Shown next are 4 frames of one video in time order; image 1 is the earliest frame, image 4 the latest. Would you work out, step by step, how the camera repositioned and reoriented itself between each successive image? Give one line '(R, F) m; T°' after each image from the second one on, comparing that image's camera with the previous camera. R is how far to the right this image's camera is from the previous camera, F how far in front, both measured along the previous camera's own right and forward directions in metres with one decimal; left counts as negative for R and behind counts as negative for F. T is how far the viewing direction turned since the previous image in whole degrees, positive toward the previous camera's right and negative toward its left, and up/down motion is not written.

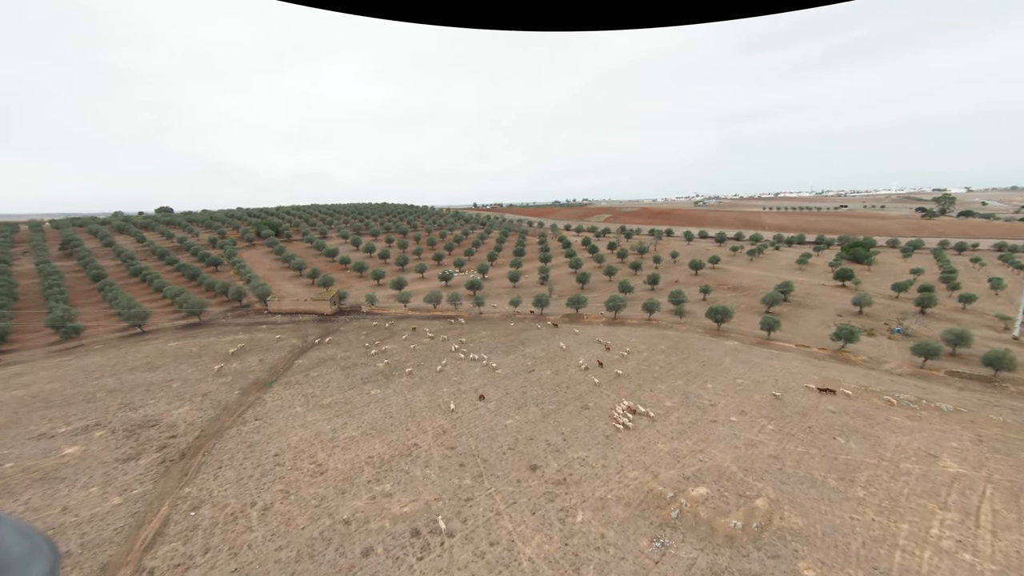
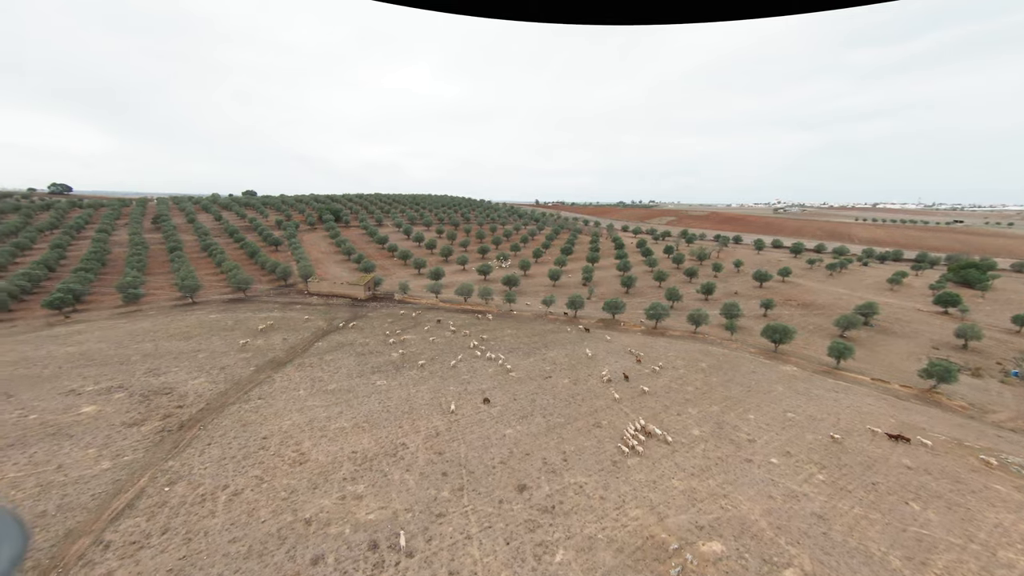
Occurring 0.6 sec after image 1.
(+2.4, +2.2) m; -8°
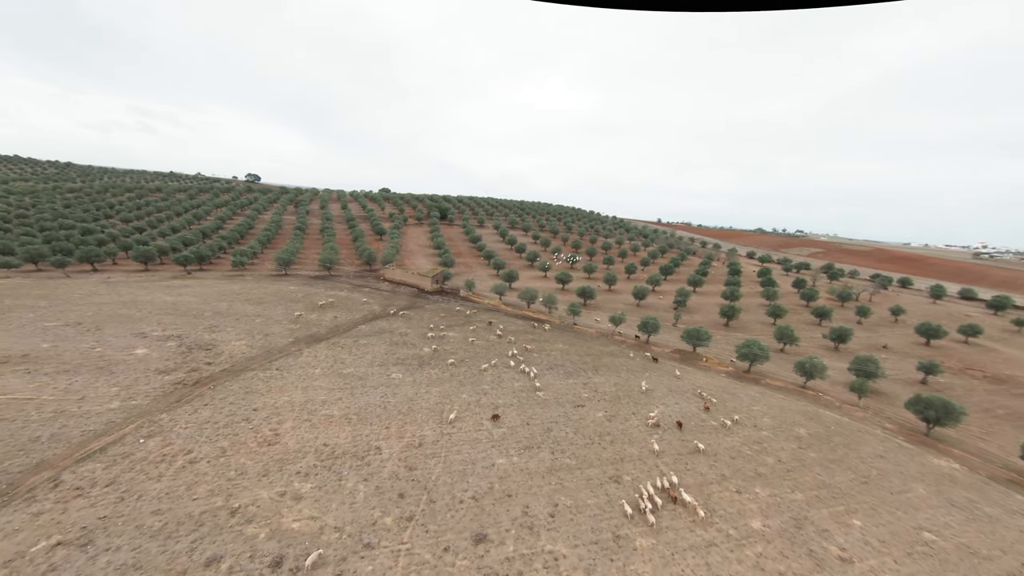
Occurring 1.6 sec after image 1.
(+3.9, +4.0) m; -15°
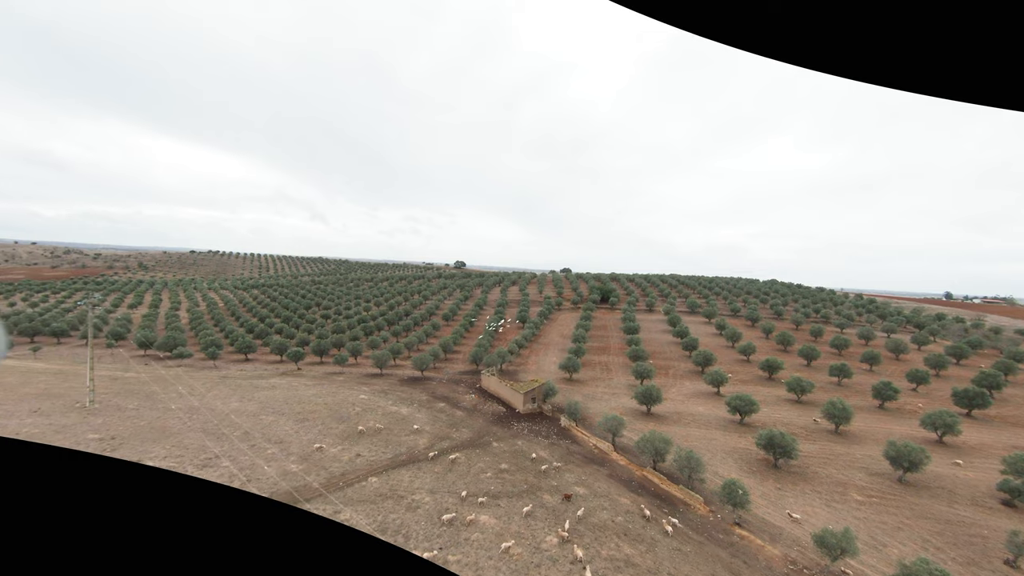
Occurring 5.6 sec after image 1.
(+5.3, +13.4) m; -28°
